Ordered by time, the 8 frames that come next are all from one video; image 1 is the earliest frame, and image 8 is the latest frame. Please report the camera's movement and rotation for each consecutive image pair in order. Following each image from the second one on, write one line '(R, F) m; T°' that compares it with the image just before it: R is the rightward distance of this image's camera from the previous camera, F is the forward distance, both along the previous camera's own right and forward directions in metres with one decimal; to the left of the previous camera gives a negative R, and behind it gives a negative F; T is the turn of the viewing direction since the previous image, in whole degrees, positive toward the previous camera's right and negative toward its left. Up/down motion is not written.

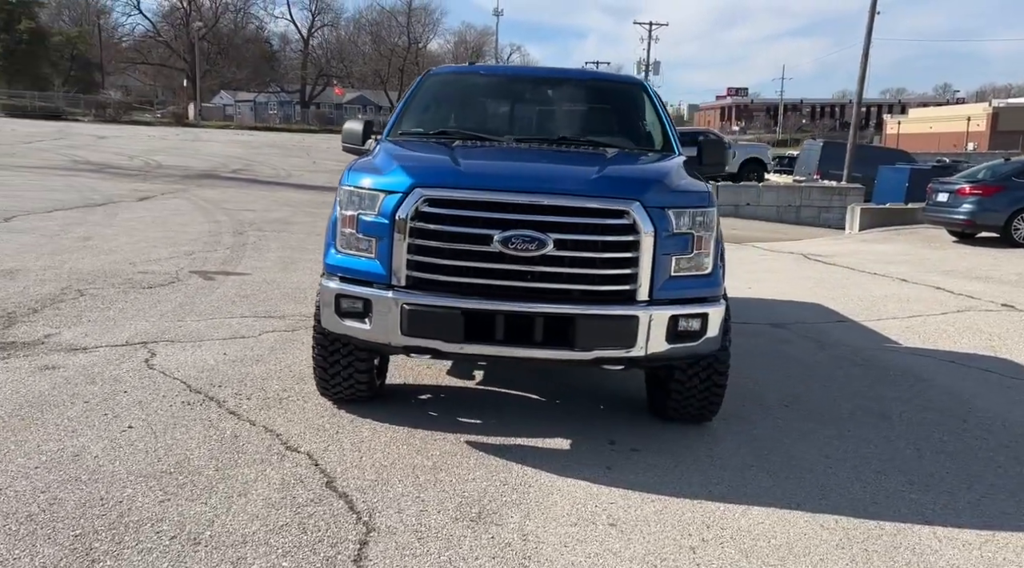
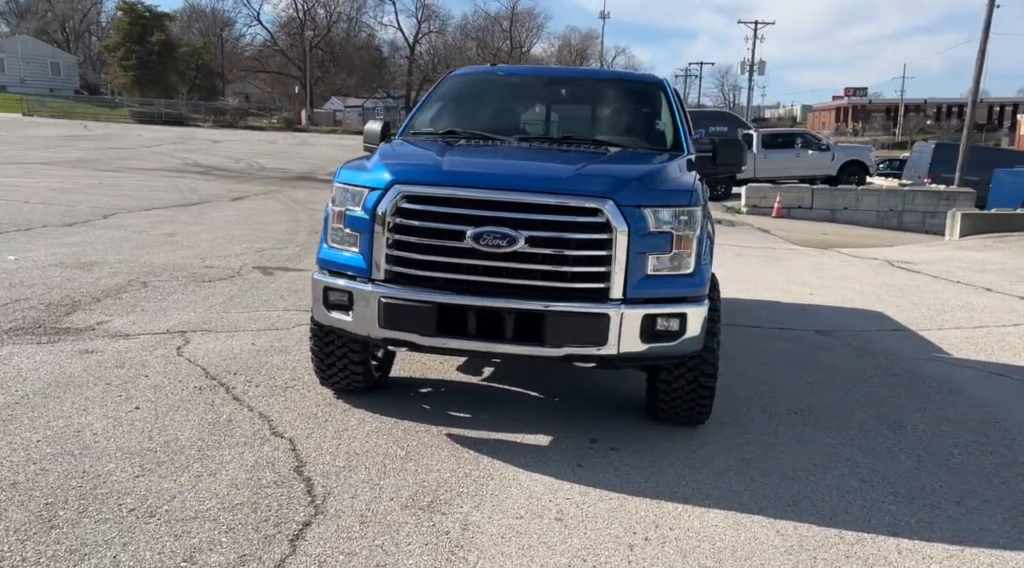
(+0.7, 0.0) m; -7°
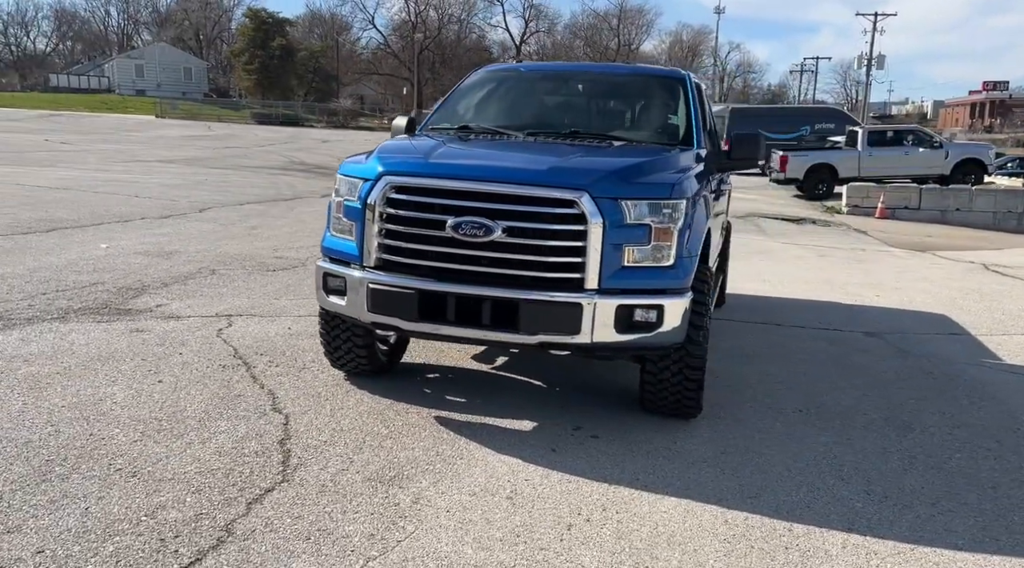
(+0.7, -0.1) m; -8°
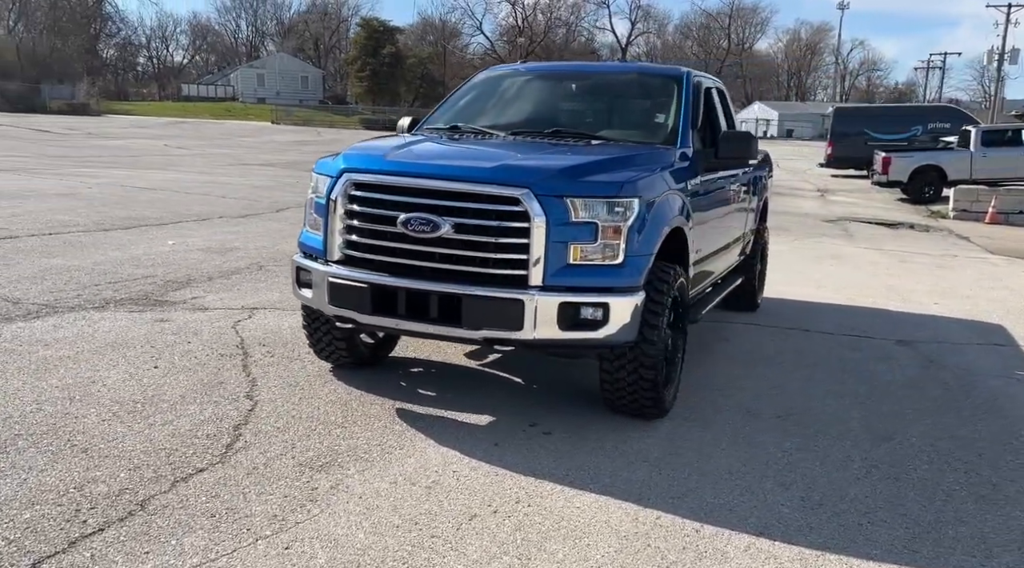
(+0.9, 0.0) m; -8°
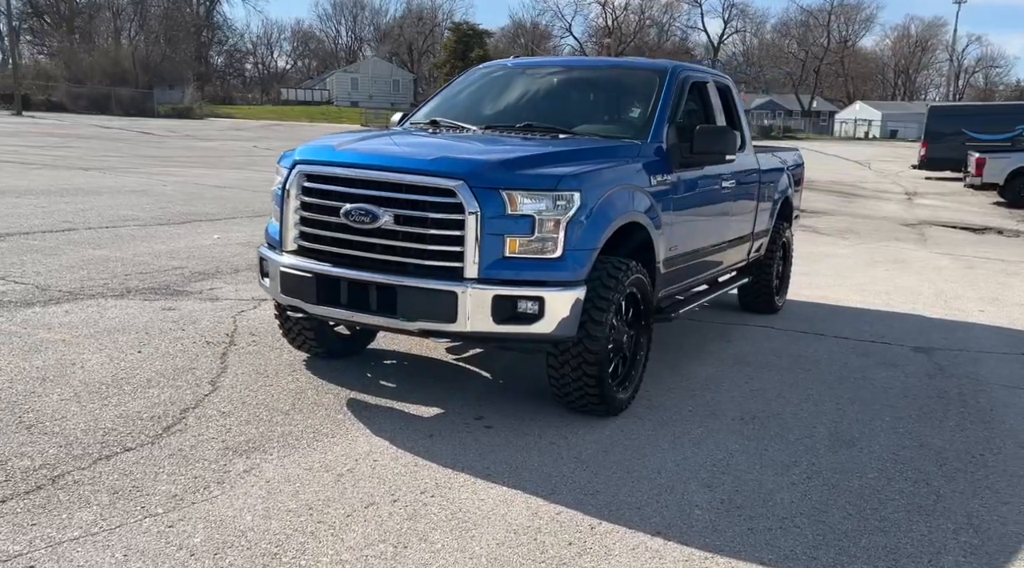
(+0.8, +0.1) m; -7°
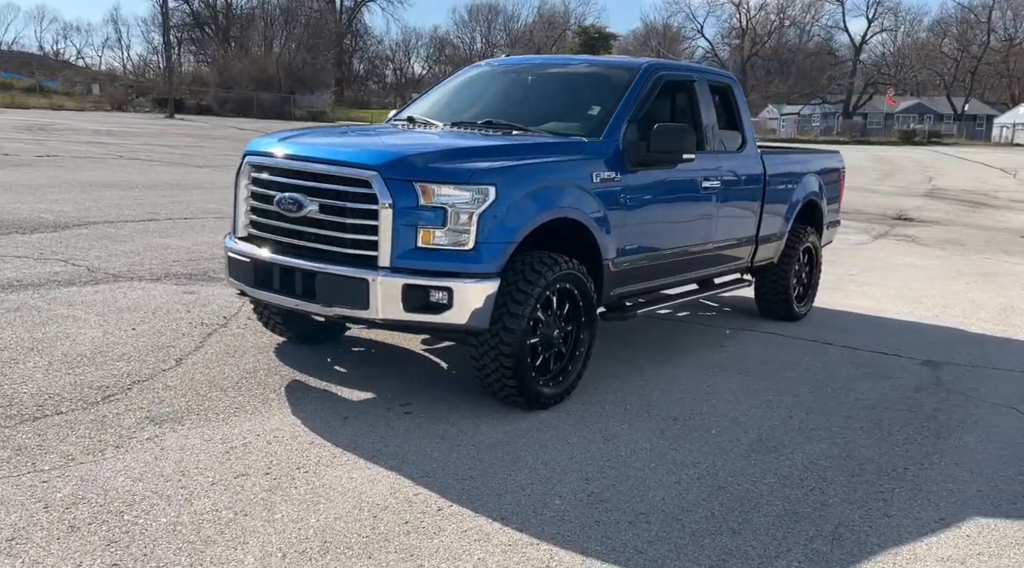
(+1.2, 0.0) m; -9°
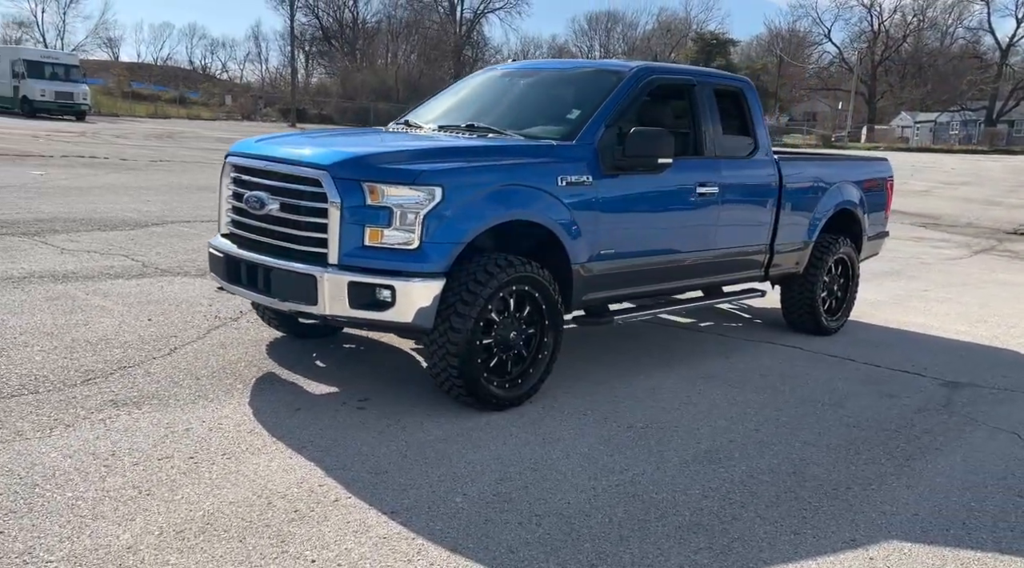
(+1.0, +0.1) m; -8°
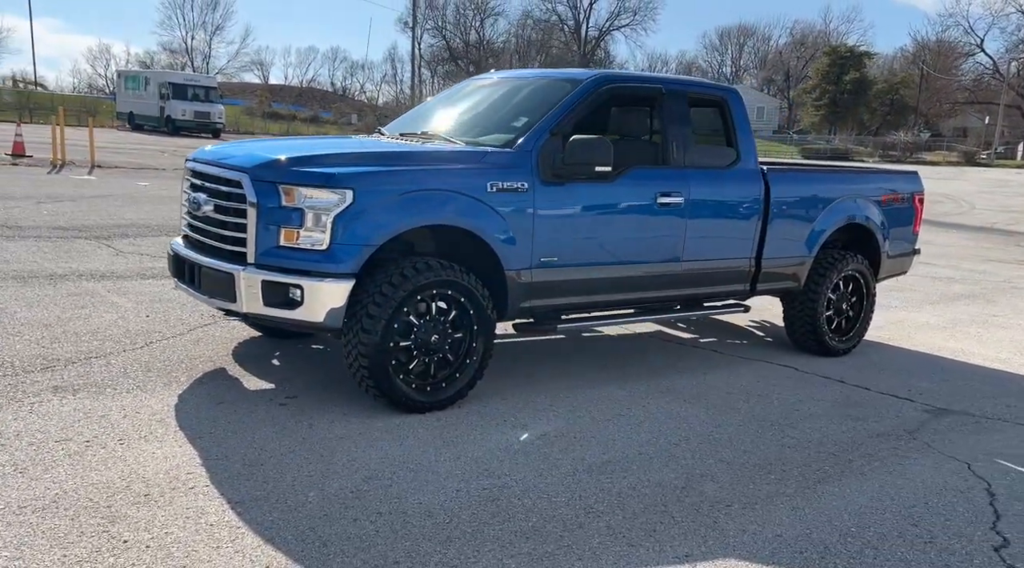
(+1.2, +0.1) m; -9°
